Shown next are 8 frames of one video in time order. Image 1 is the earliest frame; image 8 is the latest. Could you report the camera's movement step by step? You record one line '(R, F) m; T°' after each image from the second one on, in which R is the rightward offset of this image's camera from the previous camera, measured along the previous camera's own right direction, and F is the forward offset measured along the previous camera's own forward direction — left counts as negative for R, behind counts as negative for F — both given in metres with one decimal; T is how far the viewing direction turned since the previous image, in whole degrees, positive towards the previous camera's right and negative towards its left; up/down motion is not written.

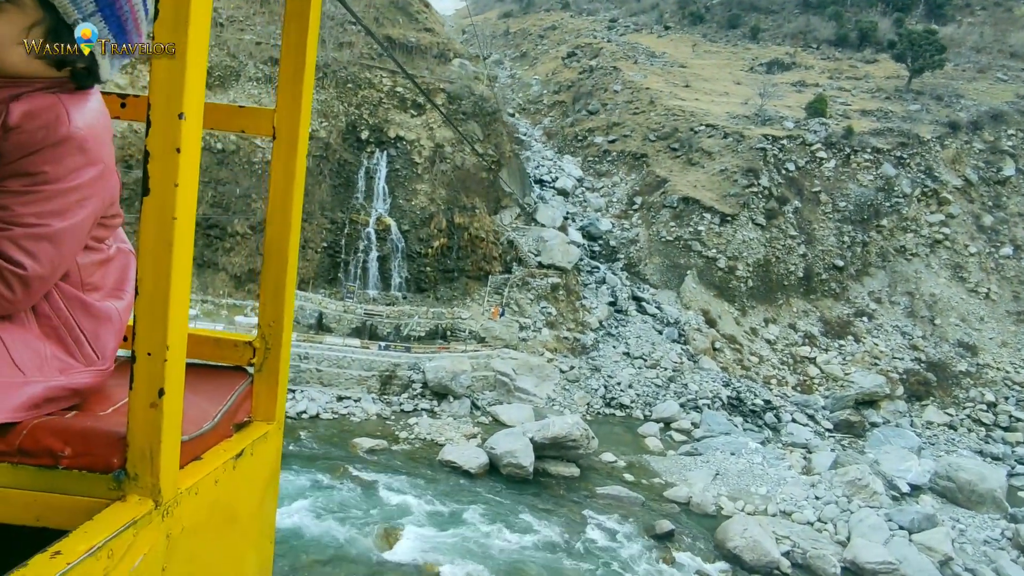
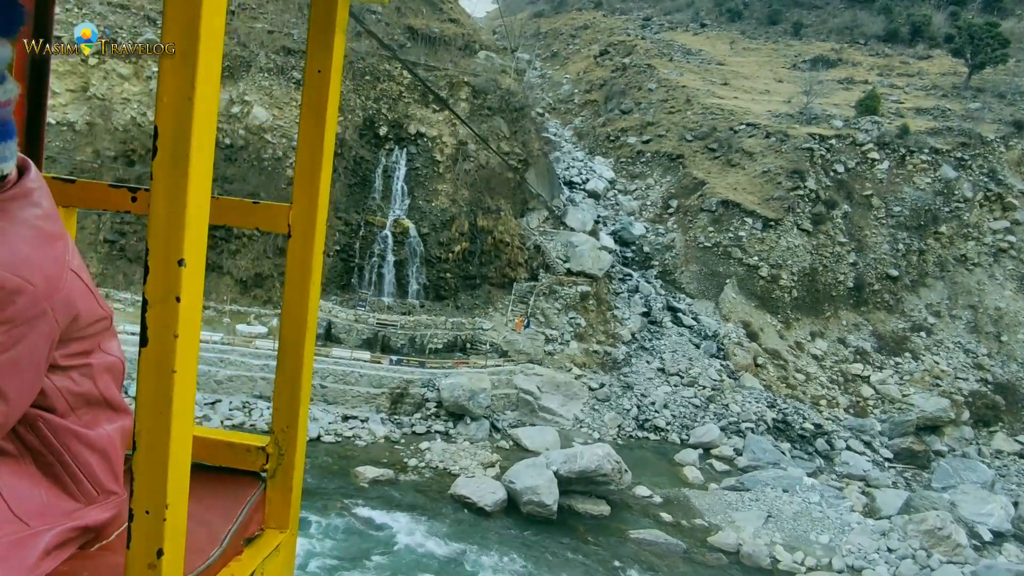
(0.0, +1.2) m; -2°
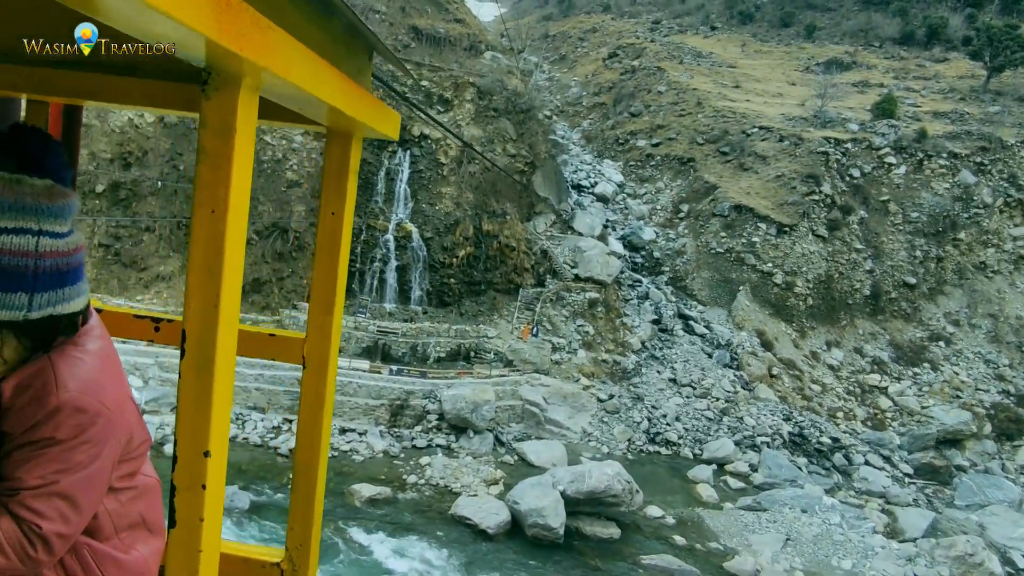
(0.0, +0.5) m; -1°
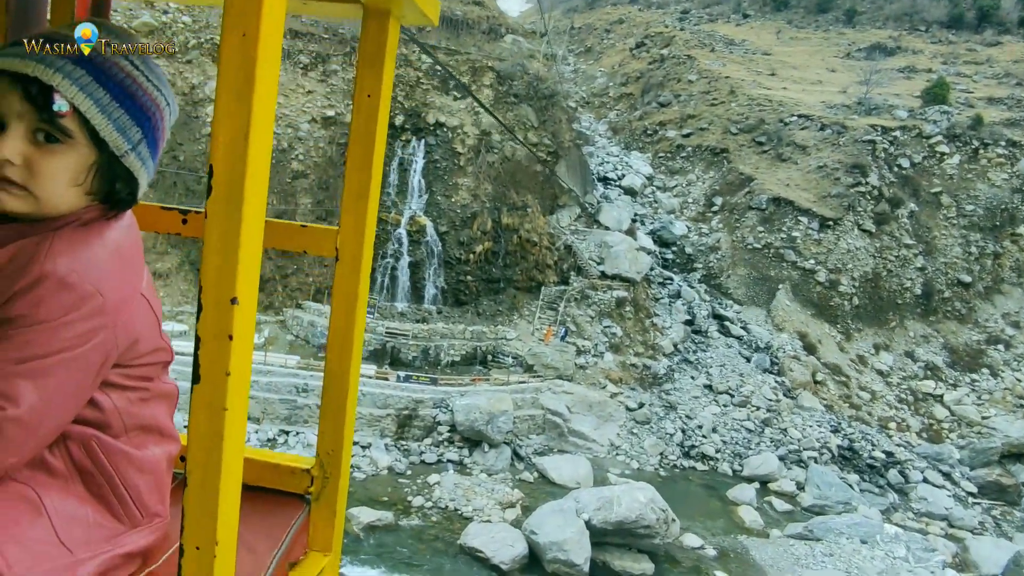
(+0.1, +1.1) m; -2°
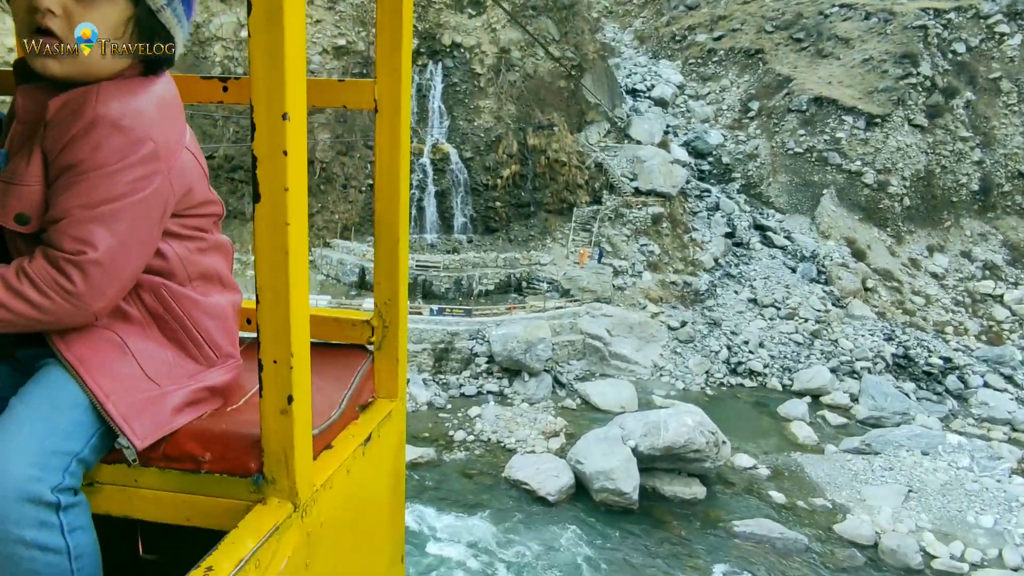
(0.0, +0.4) m; -3°
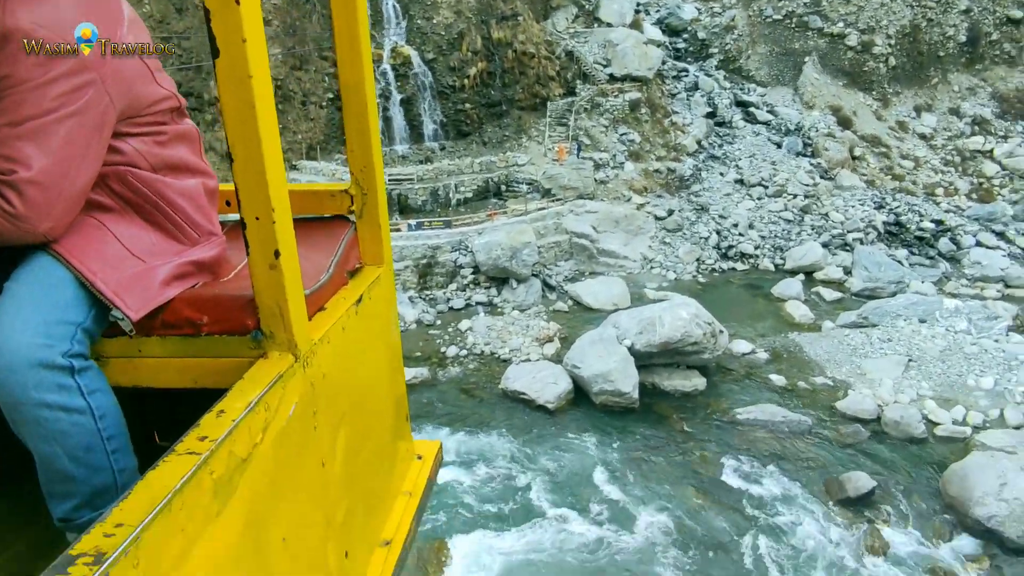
(0.0, +0.4) m; +1°
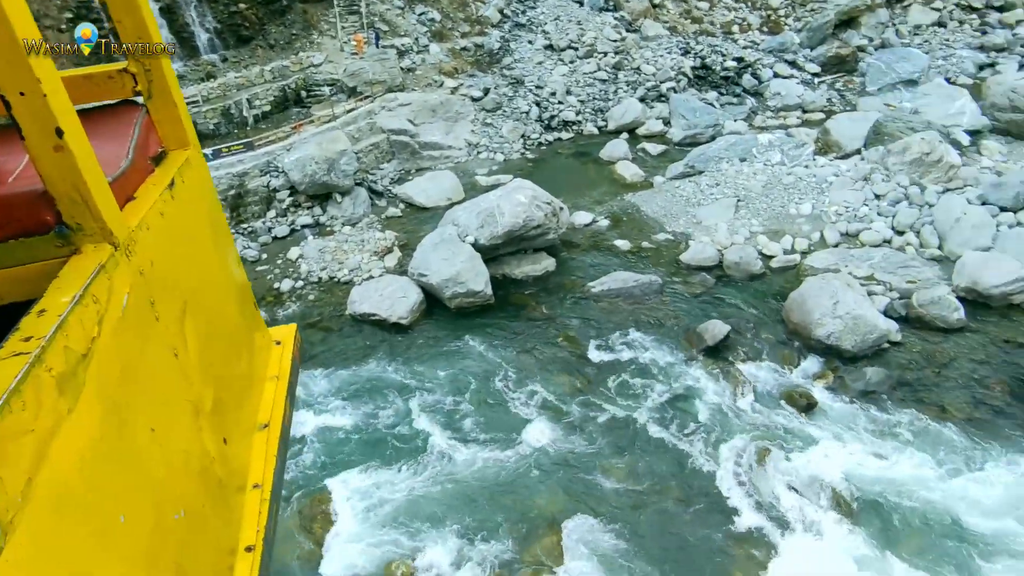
(+0.1, +0.5) m; +12°
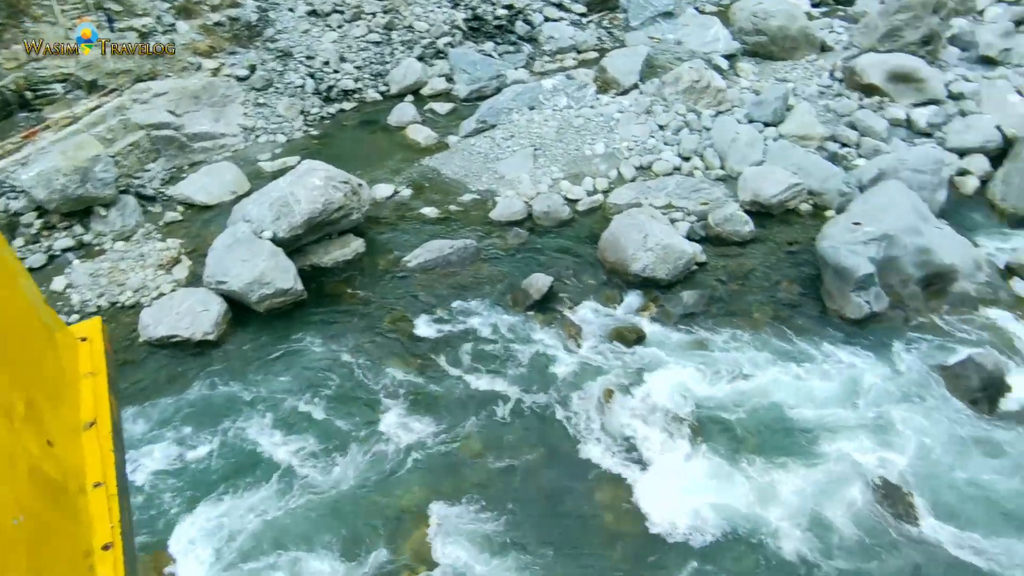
(0.0, +0.3) m; +15°
